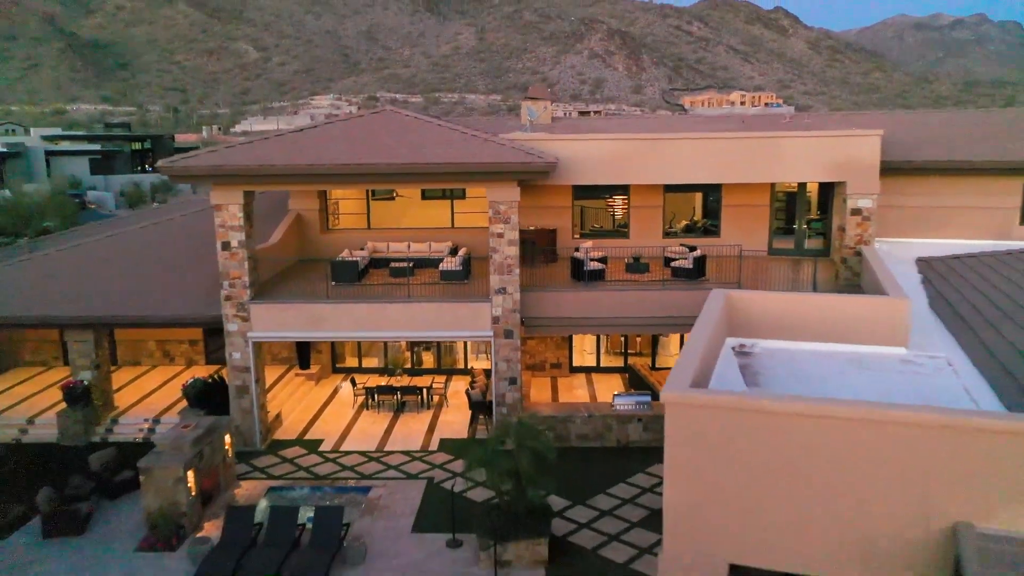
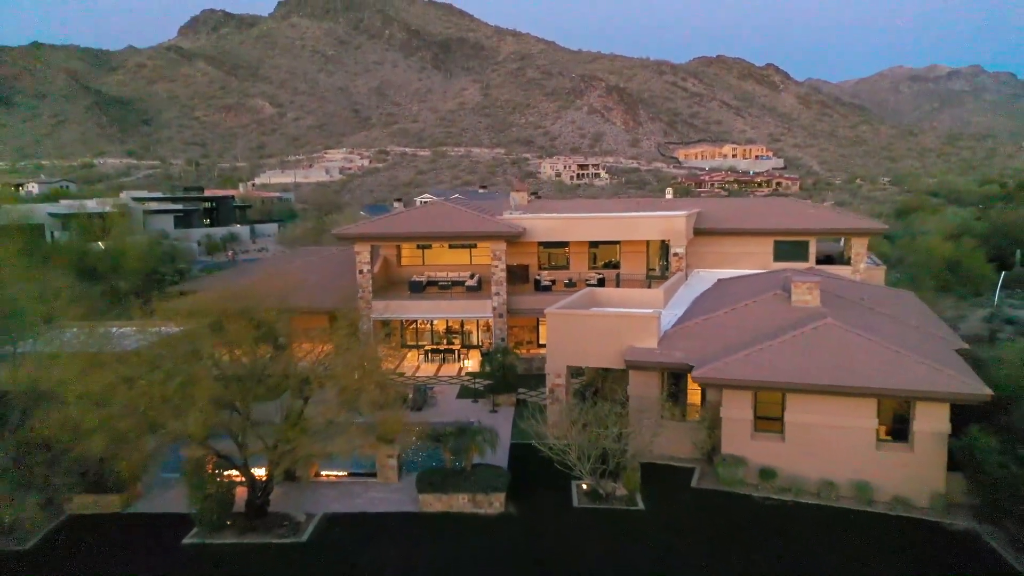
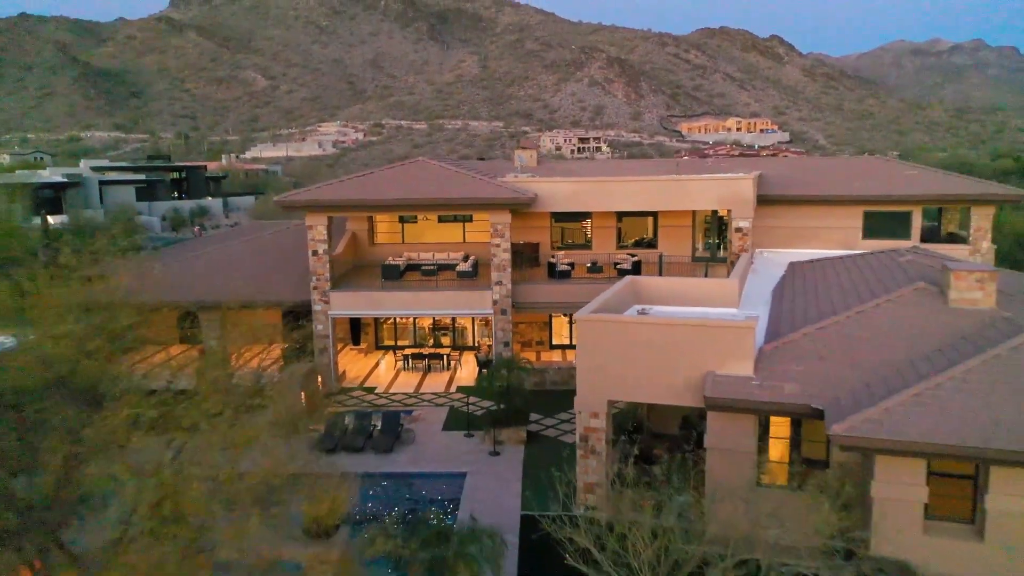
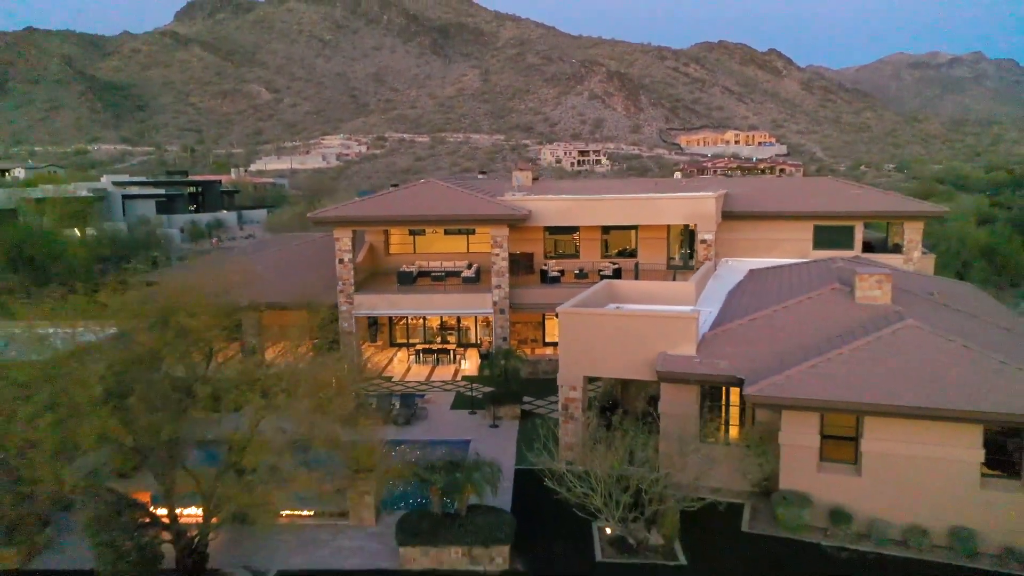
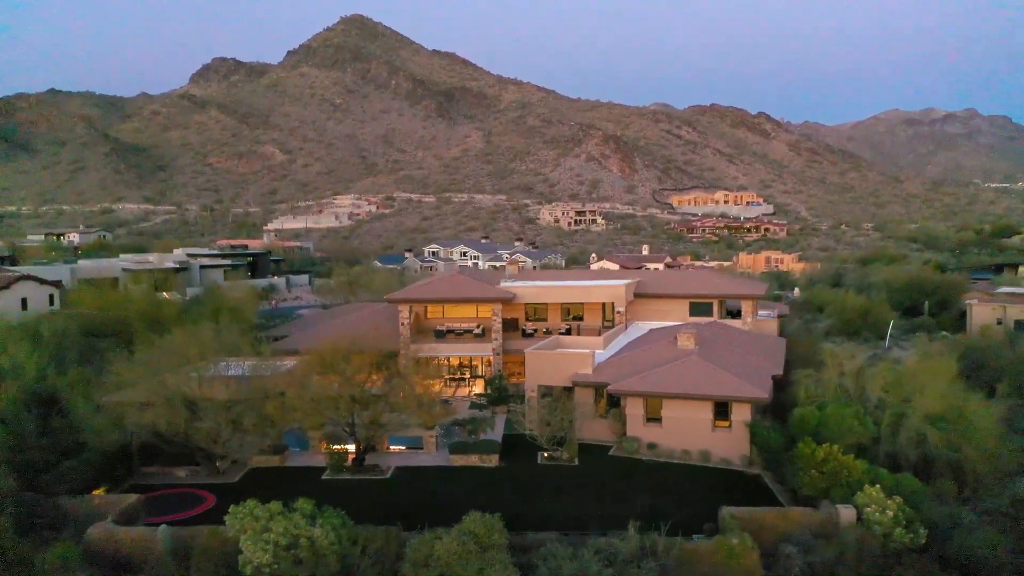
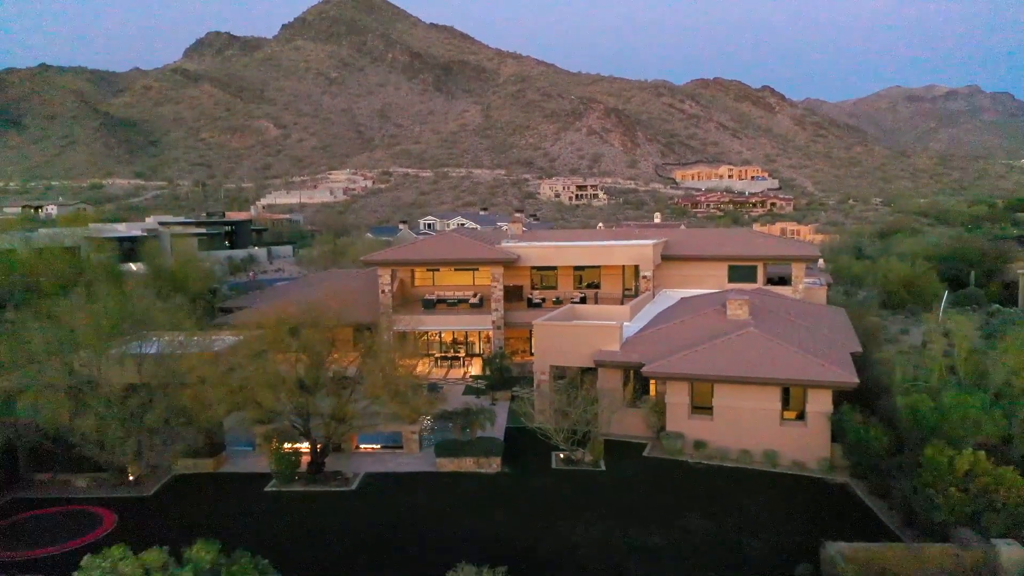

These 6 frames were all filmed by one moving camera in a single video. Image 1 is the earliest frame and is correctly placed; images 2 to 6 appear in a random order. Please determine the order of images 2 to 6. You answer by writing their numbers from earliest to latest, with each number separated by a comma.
3, 4, 2, 6, 5
